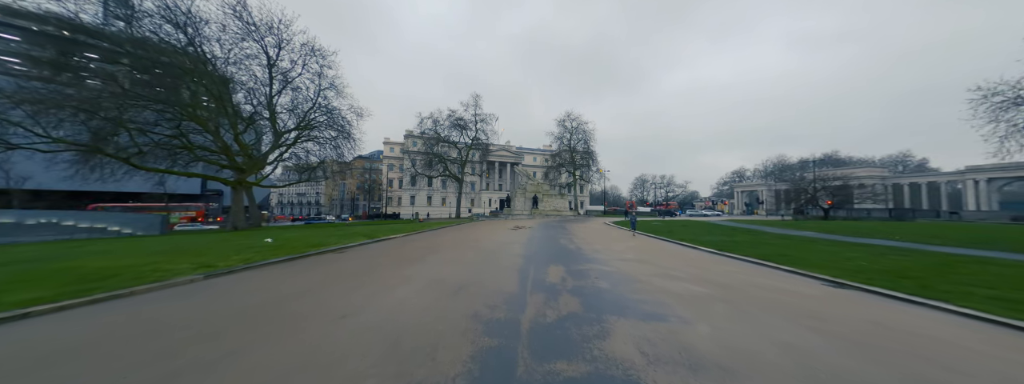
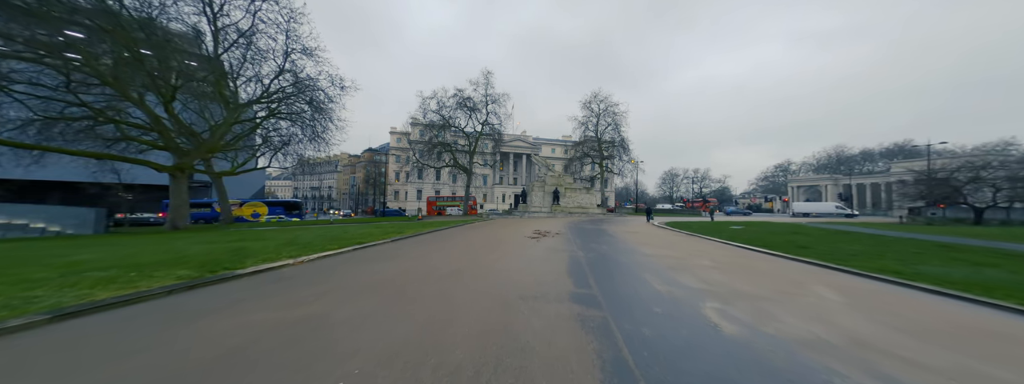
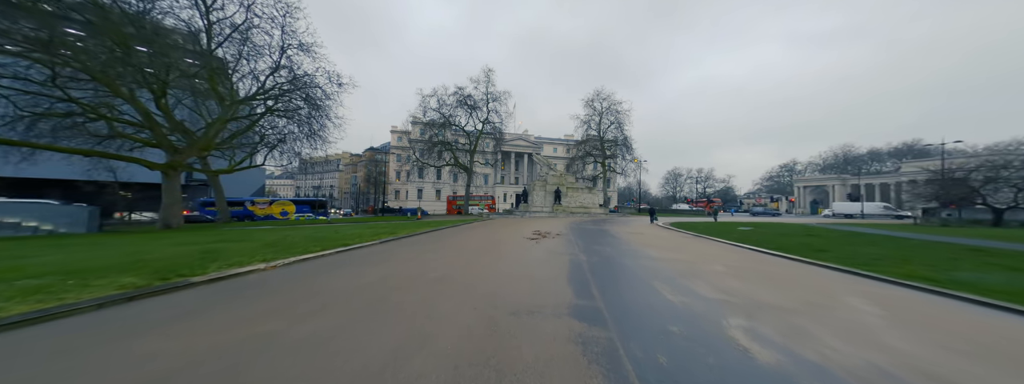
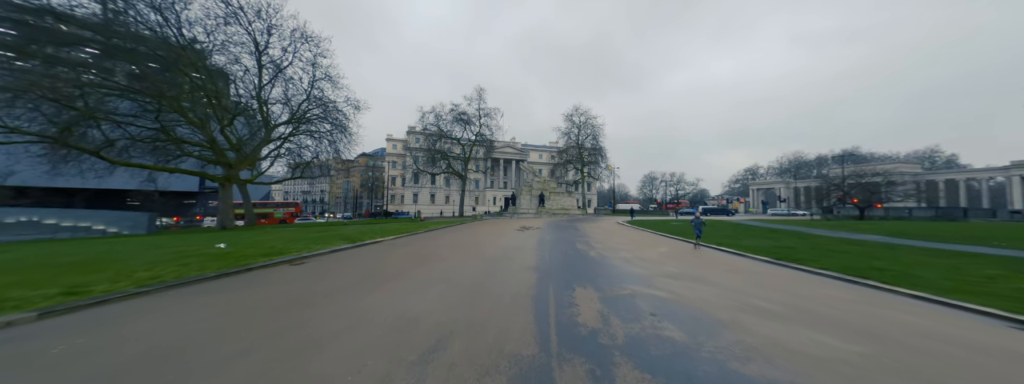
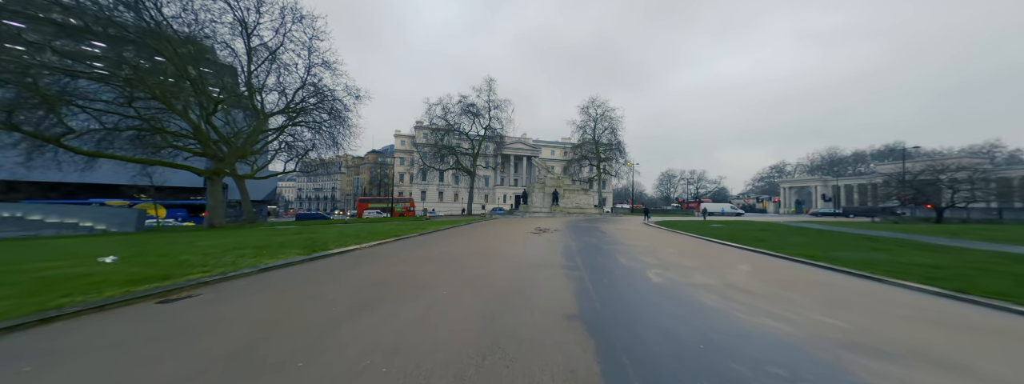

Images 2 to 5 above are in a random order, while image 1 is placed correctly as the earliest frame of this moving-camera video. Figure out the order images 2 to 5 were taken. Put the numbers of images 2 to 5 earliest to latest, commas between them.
4, 5, 2, 3
